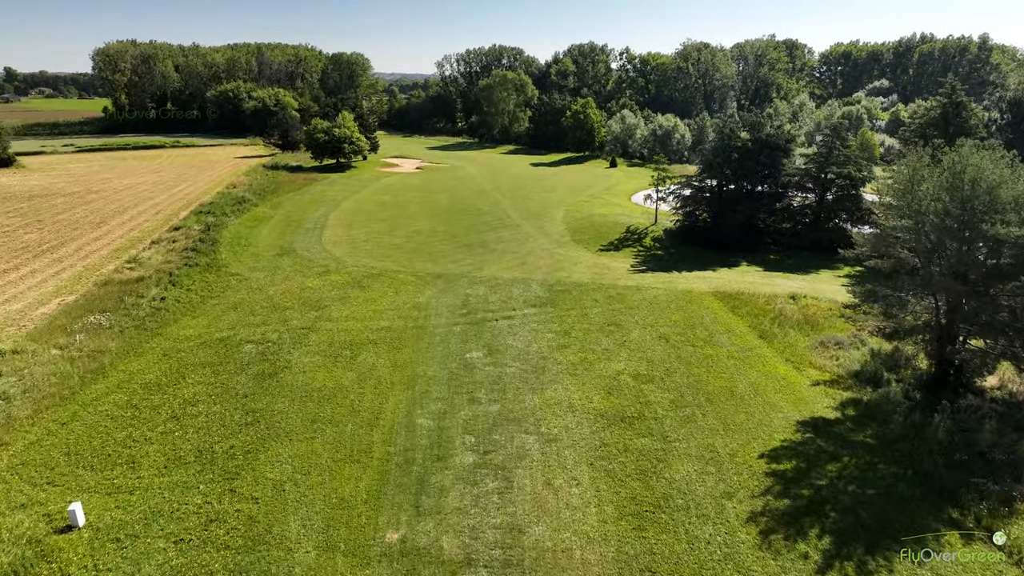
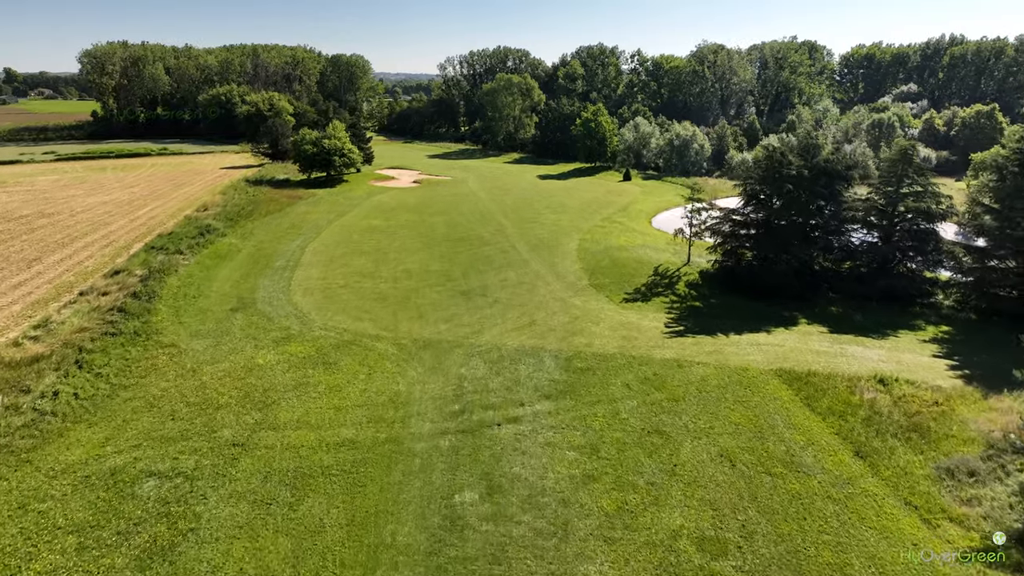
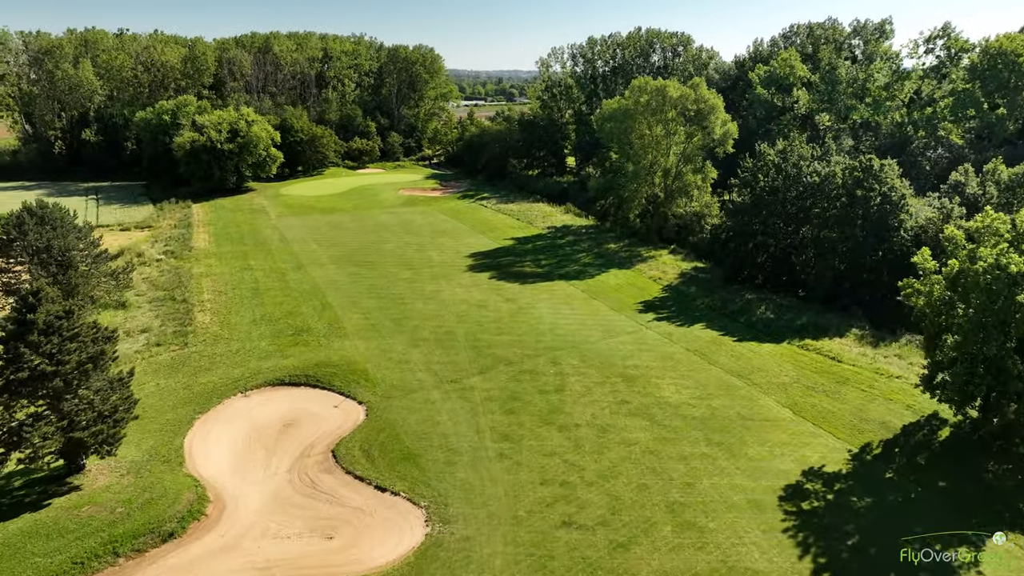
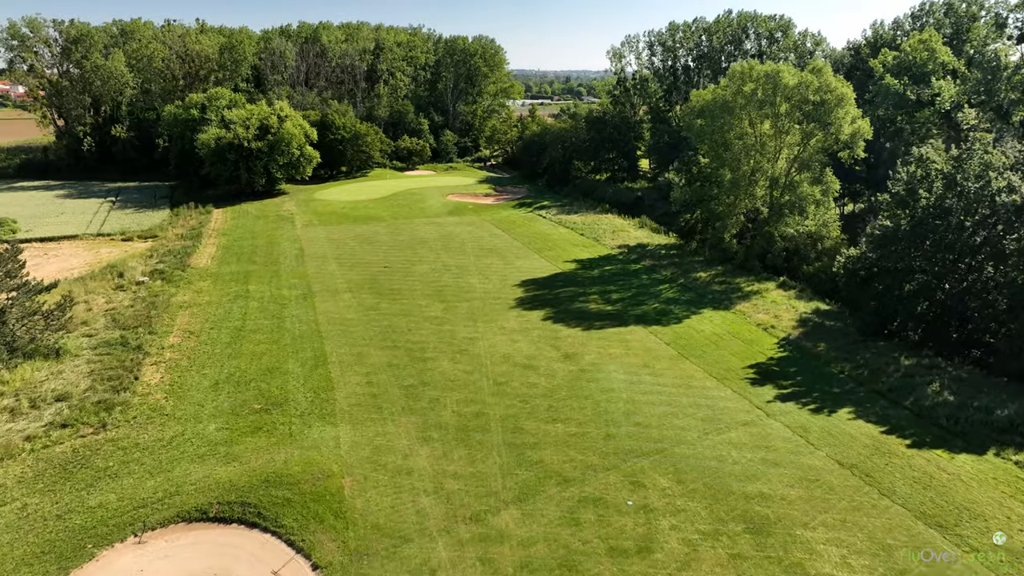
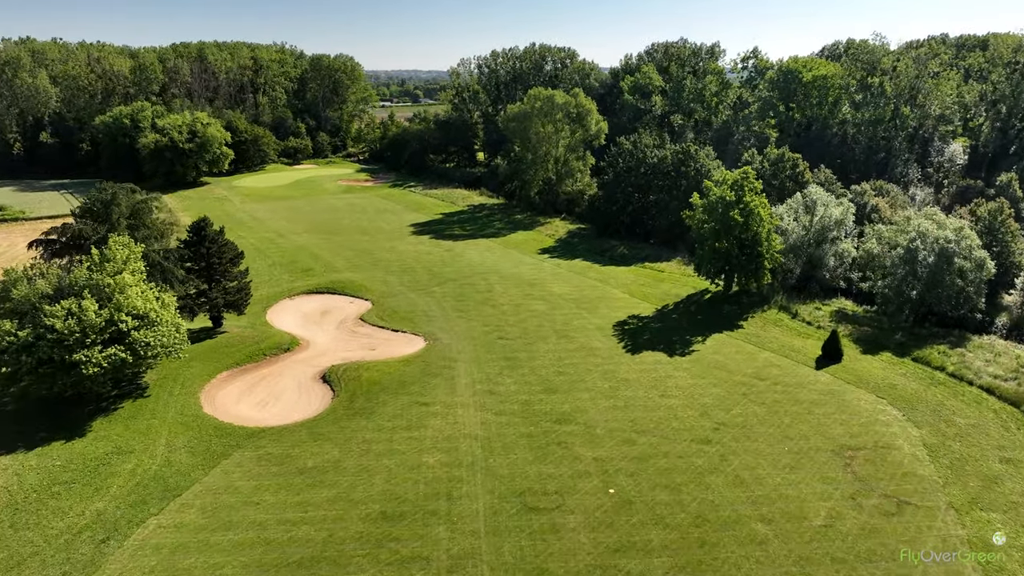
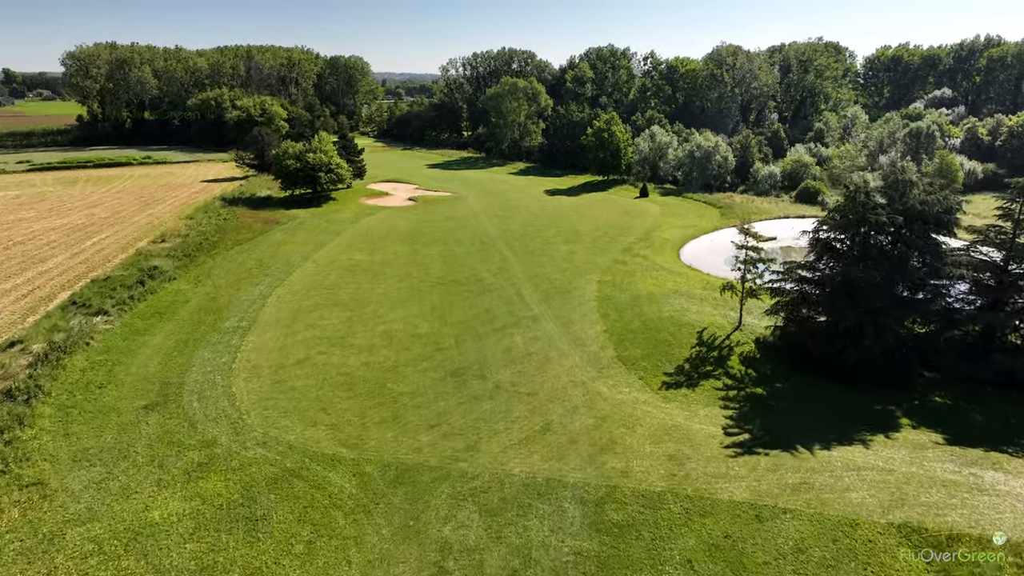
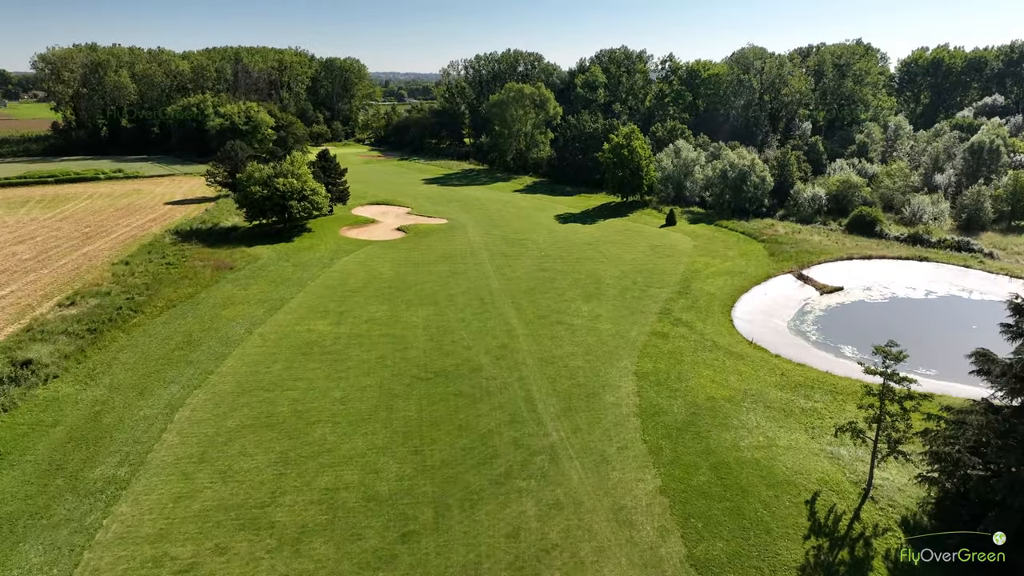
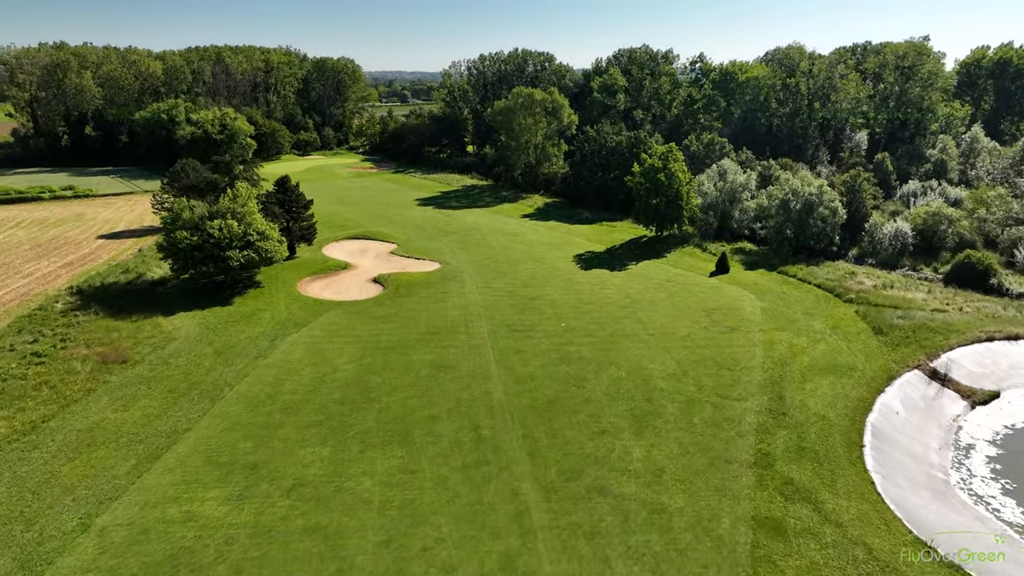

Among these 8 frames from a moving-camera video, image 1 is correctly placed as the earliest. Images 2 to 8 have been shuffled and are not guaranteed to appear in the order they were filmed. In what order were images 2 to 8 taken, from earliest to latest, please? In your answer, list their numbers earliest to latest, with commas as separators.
2, 6, 7, 8, 5, 3, 4
